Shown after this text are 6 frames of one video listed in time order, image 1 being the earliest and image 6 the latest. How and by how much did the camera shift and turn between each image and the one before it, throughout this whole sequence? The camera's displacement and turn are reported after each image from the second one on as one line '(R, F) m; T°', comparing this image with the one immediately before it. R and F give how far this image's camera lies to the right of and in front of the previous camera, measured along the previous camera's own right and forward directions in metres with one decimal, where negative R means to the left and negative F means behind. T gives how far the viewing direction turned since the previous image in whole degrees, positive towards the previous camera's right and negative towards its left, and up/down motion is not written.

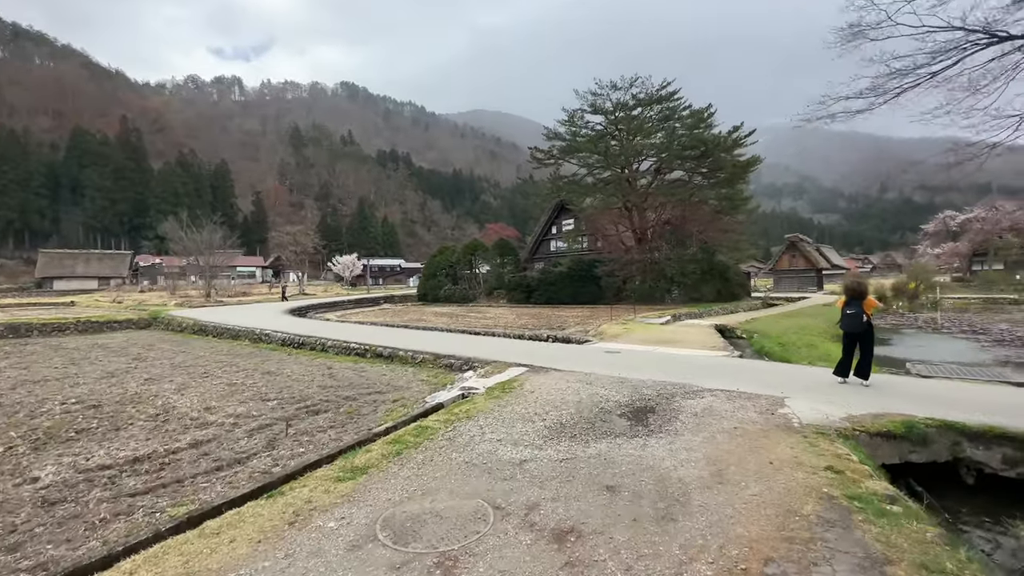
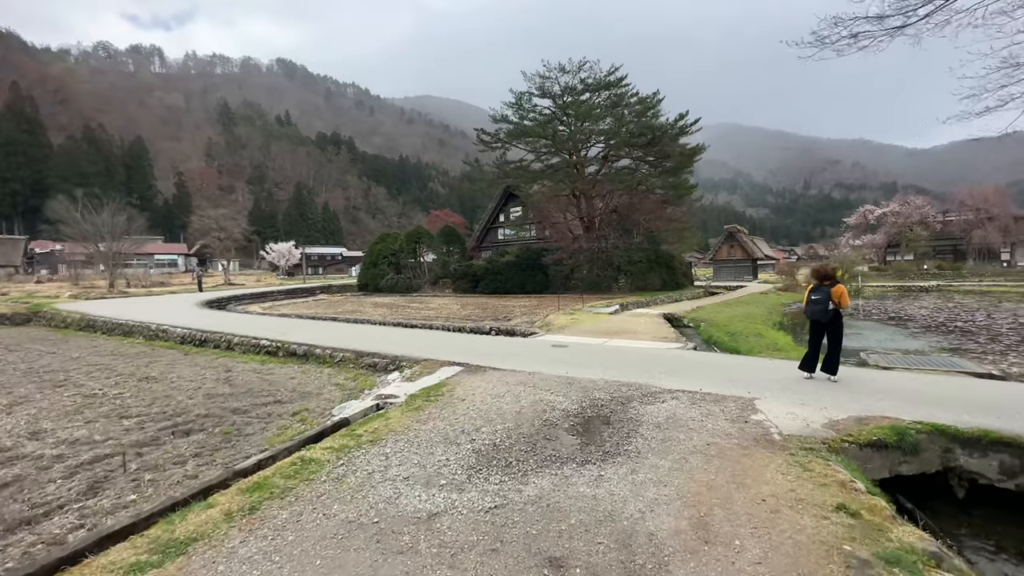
(+0.2, +1.1) m; +6°
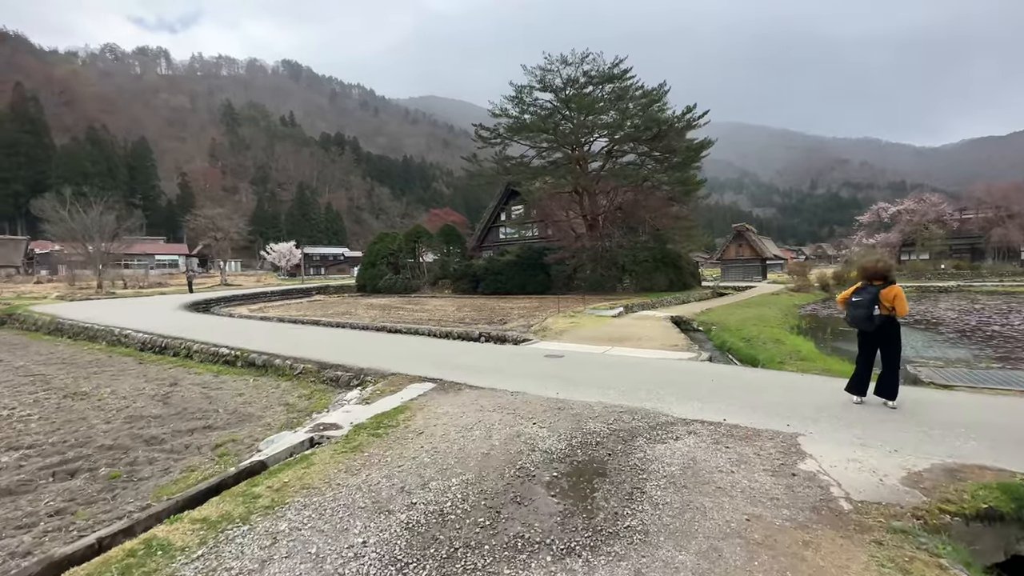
(+0.3, +1.1) m; -1°
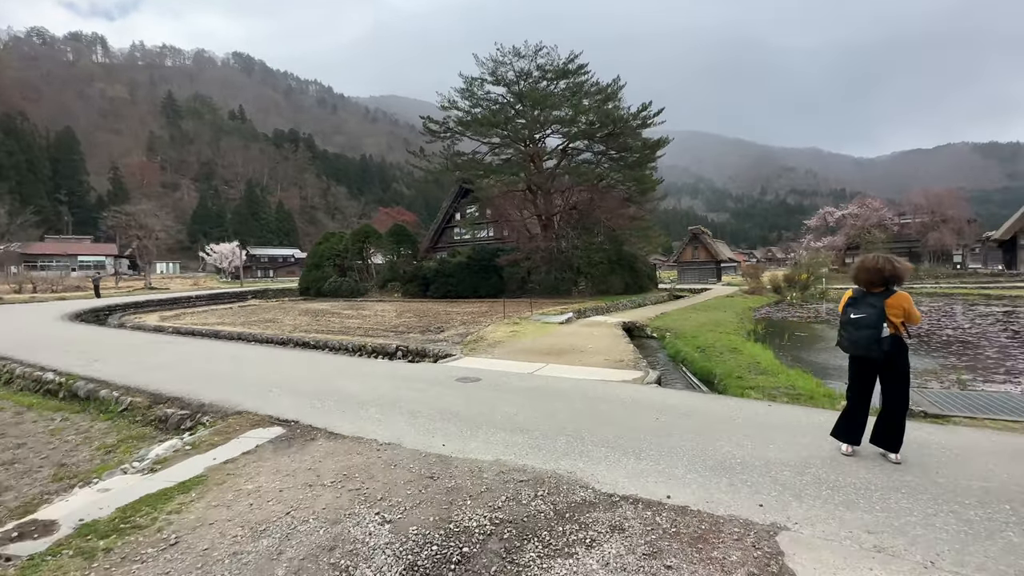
(+0.8, +1.4) m; +5°
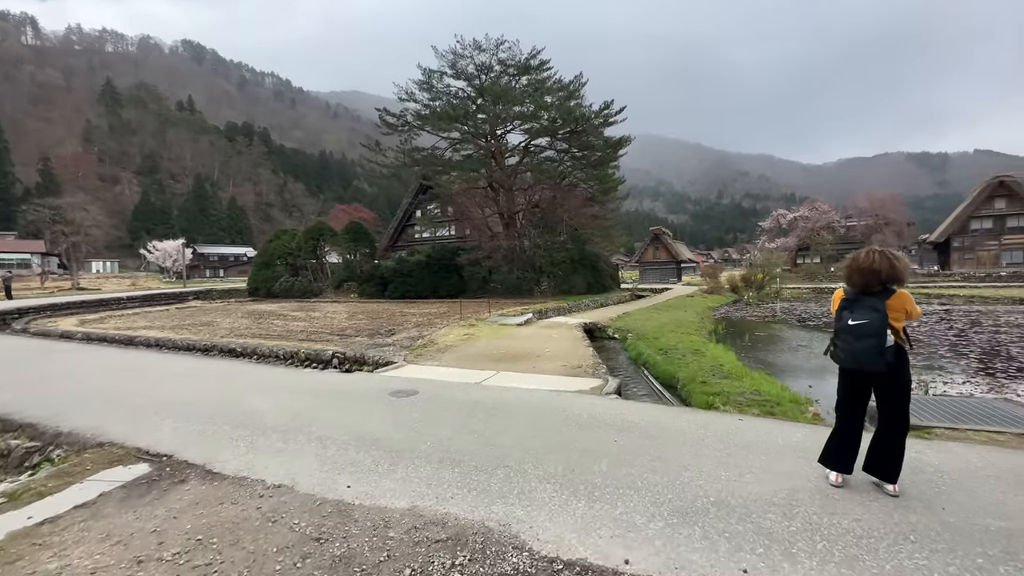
(+0.3, +0.7) m; +4°
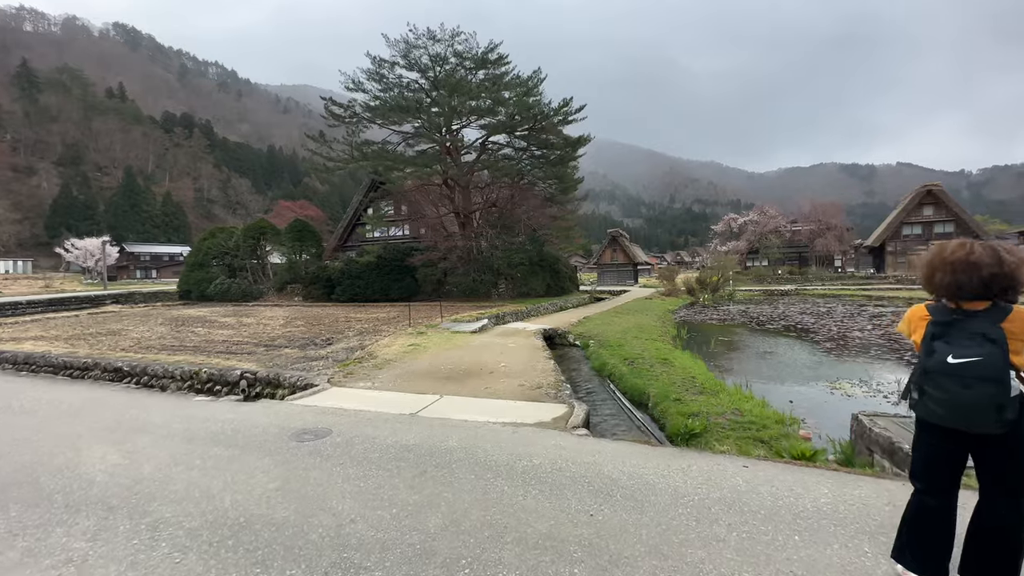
(+0.1, +1.0) m; +5°
